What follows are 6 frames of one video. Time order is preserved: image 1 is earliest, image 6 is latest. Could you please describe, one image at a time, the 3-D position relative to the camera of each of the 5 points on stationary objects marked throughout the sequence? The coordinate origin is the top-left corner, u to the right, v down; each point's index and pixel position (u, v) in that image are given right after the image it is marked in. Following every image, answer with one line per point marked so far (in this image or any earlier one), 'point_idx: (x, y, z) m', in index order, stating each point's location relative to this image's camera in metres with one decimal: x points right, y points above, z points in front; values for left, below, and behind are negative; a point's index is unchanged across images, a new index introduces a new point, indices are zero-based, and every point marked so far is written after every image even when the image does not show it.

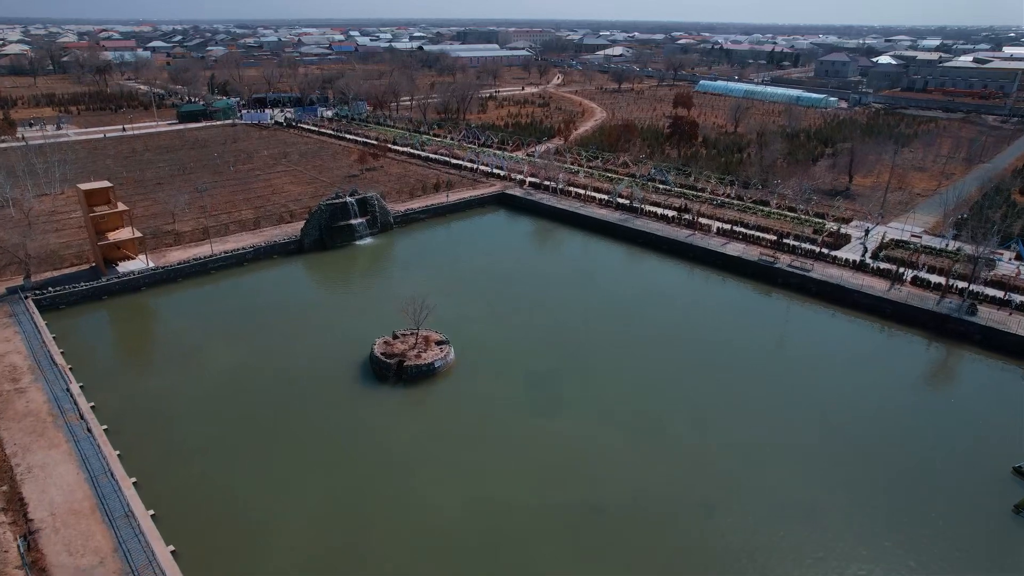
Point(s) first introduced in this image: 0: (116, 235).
0: (-9.1, +1.2, +14.8) m
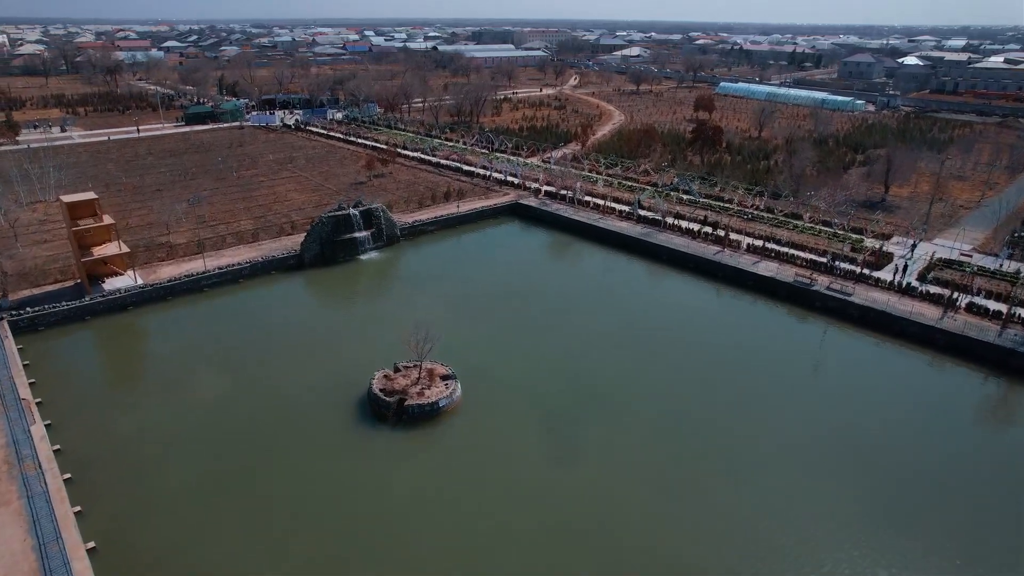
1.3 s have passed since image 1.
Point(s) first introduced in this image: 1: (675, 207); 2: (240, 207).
0: (-8.8, +0.8, +13.9) m
1: (+4.9, +2.4, +19.6) m
2: (-8.1, +2.4, +19.3) m
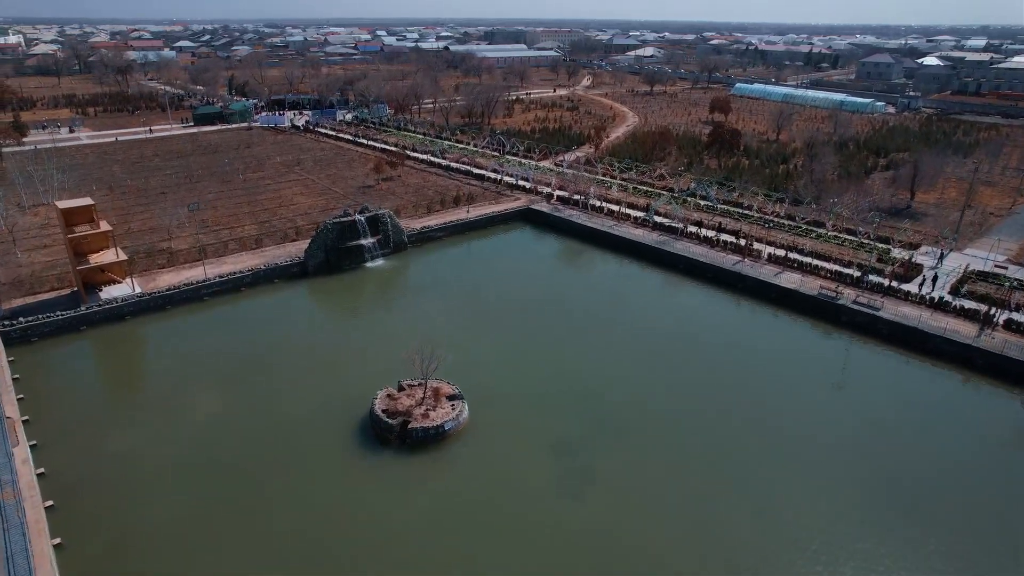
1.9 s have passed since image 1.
0: (-8.6, +0.6, +13.4) m
1: (+5.2, +2.1, +18.9) m
2: (-7.8, +2.2, +18.9) m
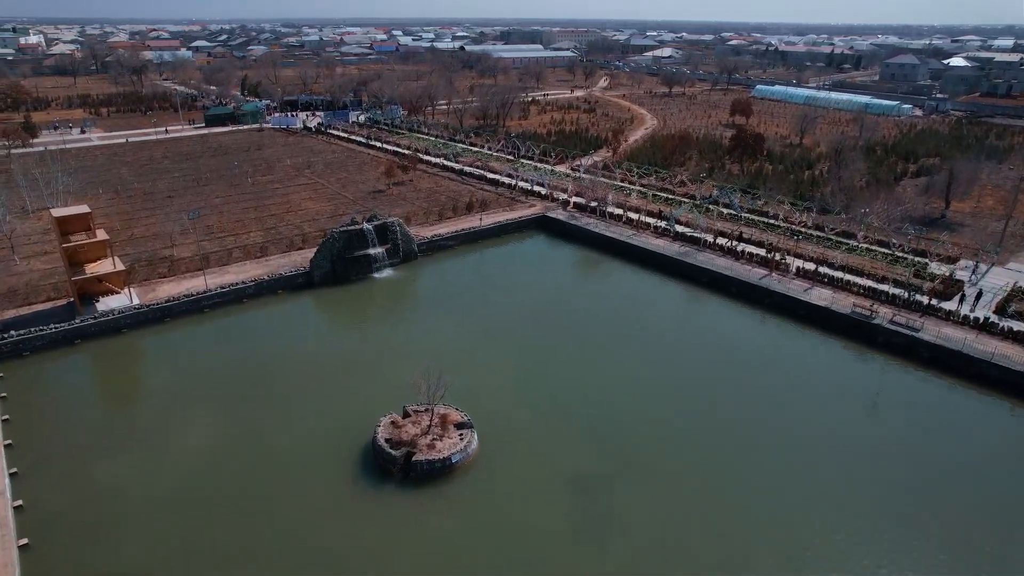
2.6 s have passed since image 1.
0: (-8.3, +0.4, +12.9) m
1: (+5.6, +1.8, +18.1) m
2: (-7.3, +2.0, +18.3) m
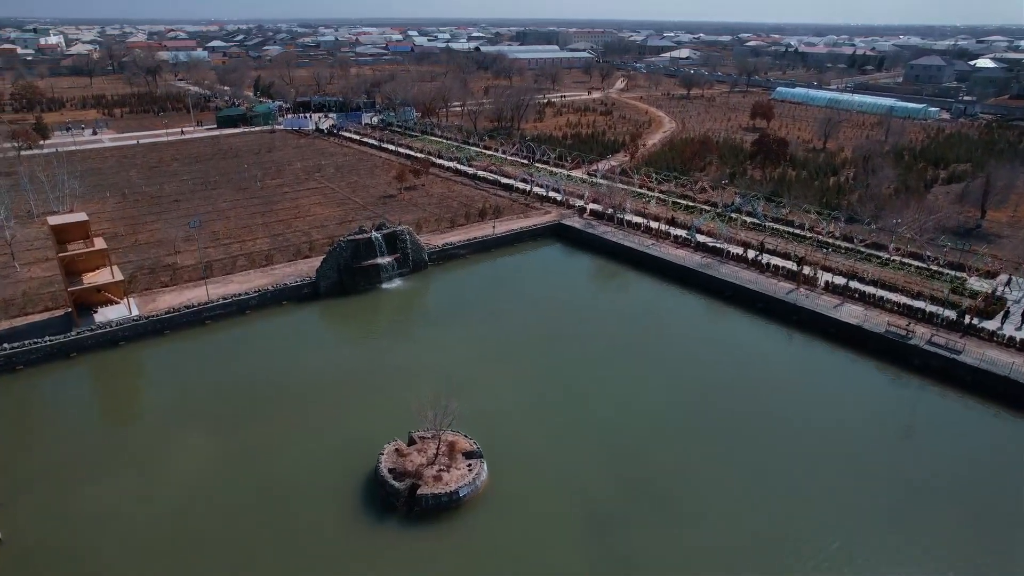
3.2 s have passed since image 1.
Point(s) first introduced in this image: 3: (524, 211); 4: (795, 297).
0: (-8.0, +0.2, +12.4) m
1: (+6.0, +1.5, +17.3) m
2: (-7.0, +1.8, +17.8) m
3: (+0.3, +2.3, +19.5) m
4: (+6.1, -0.2, +13.9) m
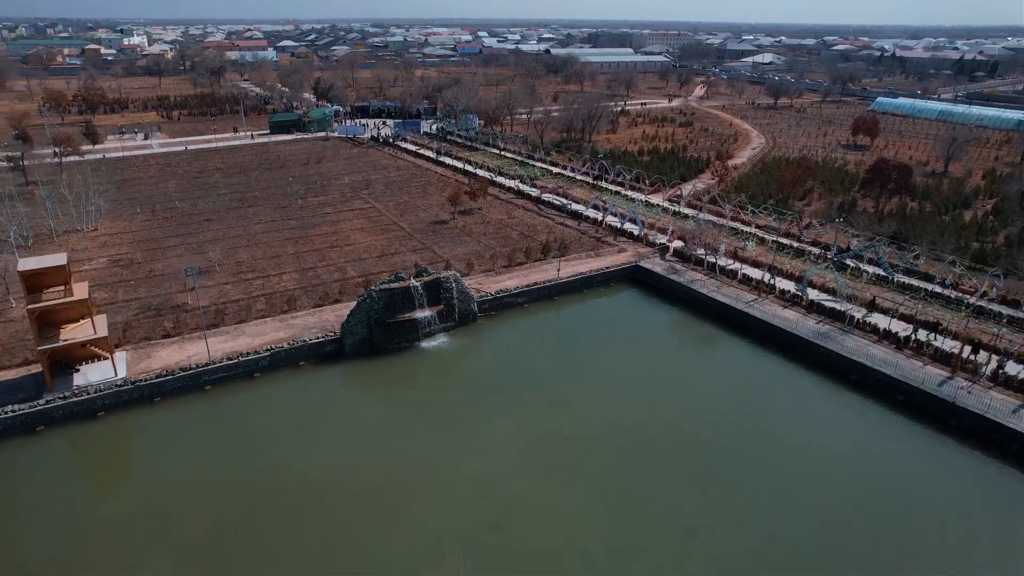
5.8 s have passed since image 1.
0: (-7.0, -0.7, +10.3) m
1: (+7.5, 0.0, +13.9) m
2: (-5.3, +0.8, +15.6) m
3: (+2.1, +1.1, +16.7) m
4: (+7.2, -1.7, +10.5) m
